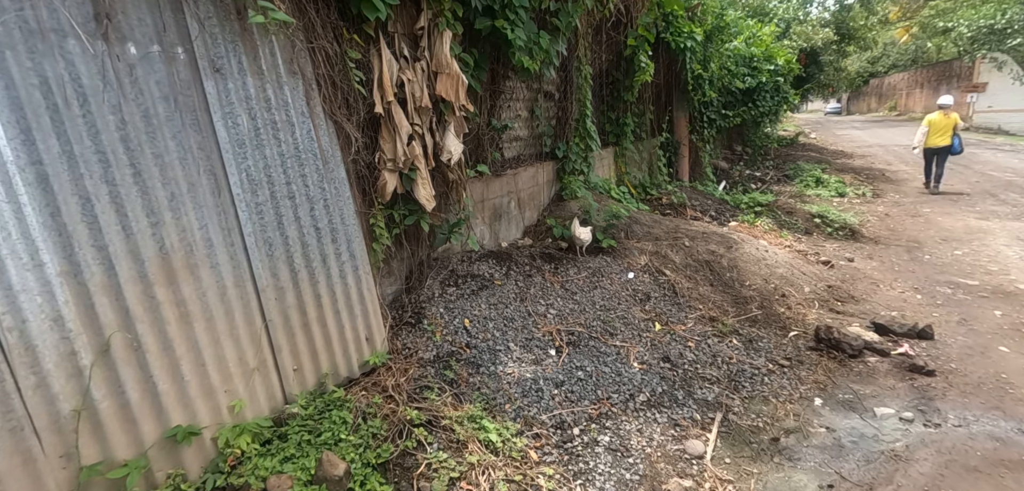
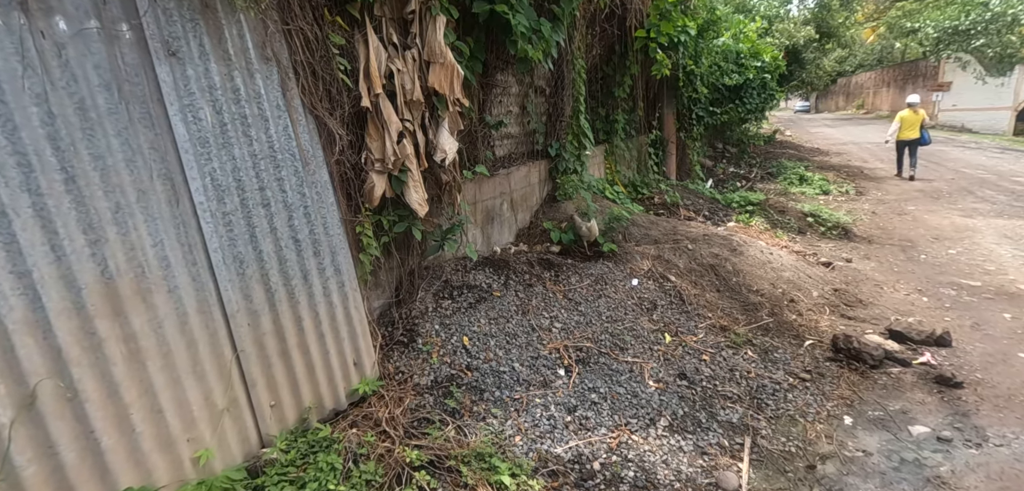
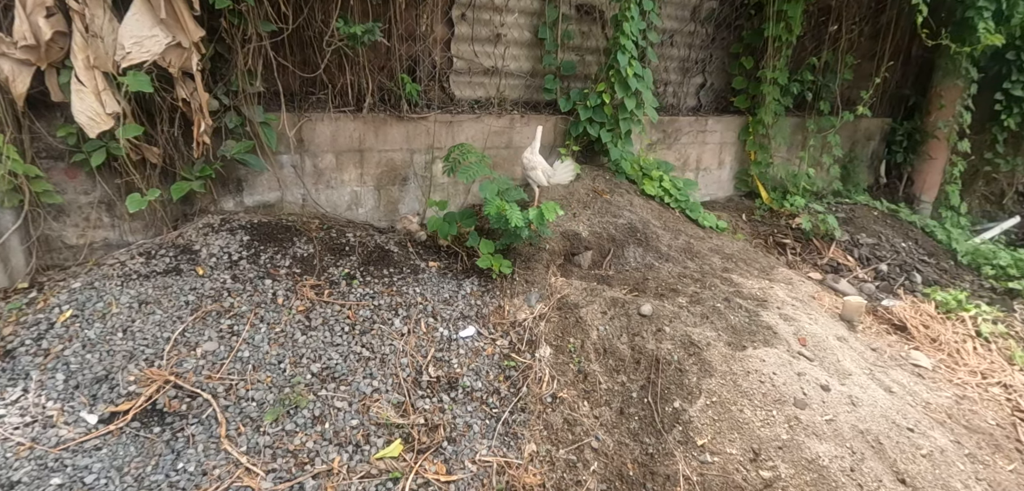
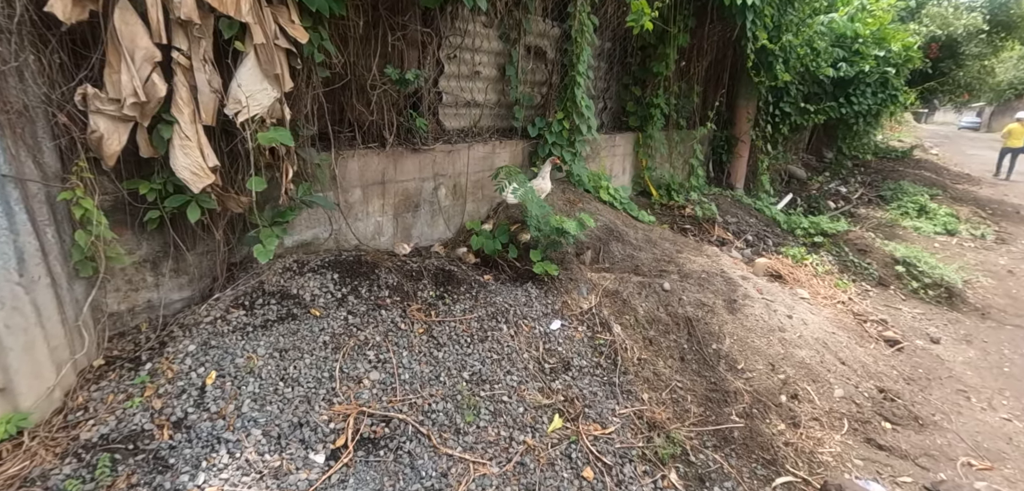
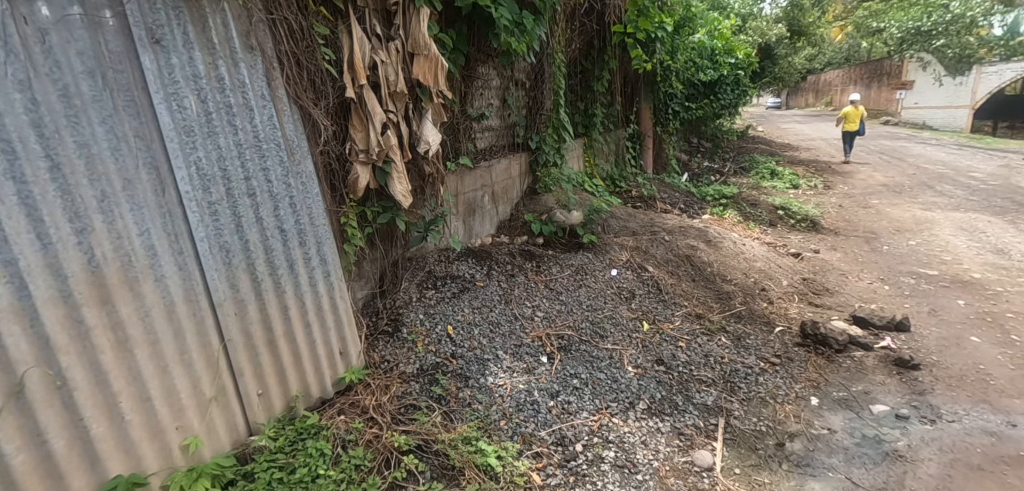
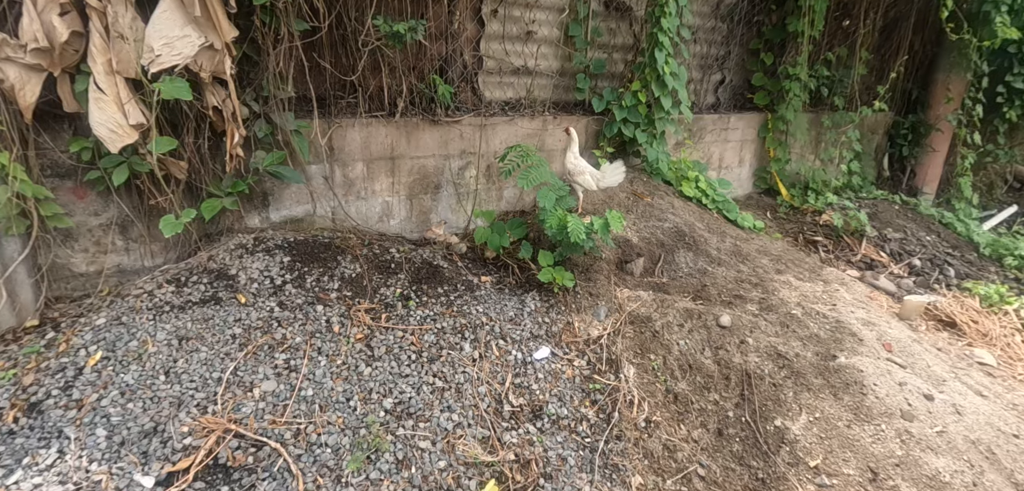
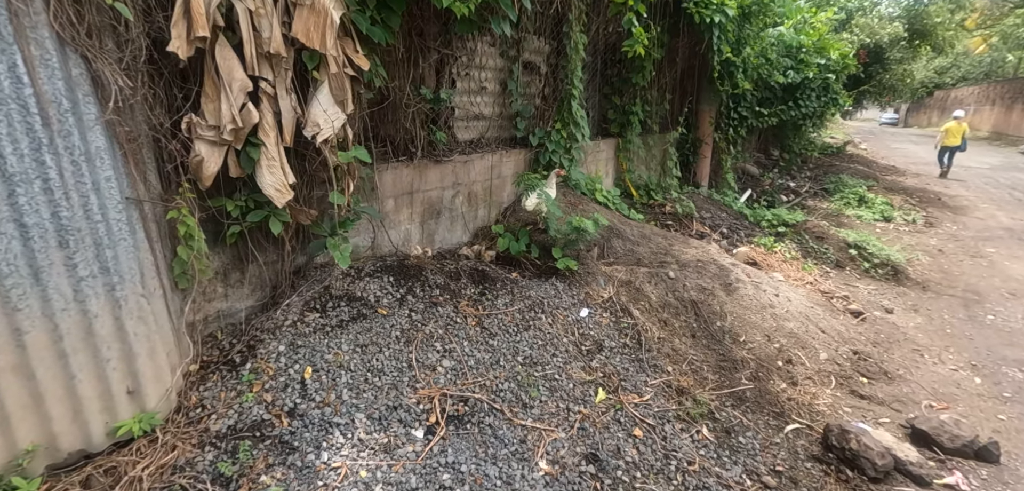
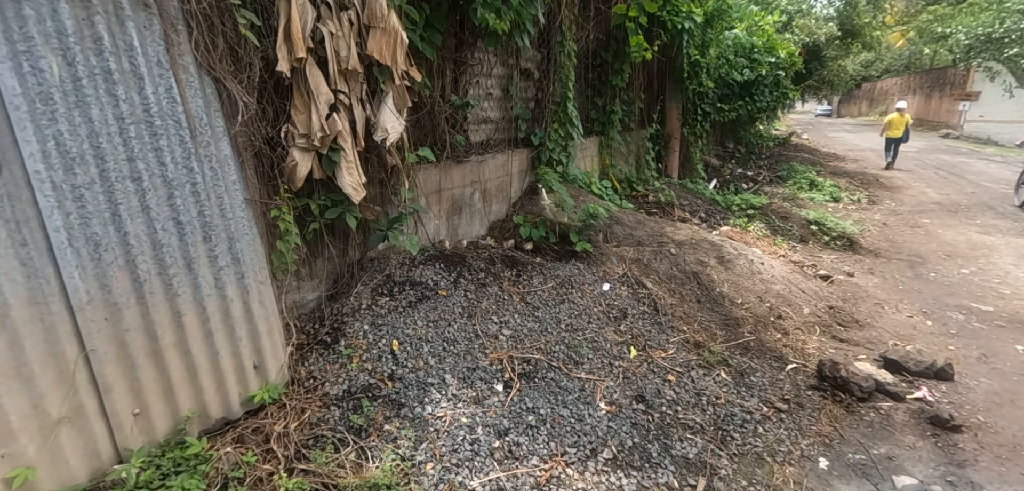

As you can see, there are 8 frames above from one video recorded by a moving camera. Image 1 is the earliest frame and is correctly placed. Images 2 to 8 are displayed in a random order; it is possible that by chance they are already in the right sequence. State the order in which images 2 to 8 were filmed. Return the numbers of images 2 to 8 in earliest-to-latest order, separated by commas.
2, 5, 8, 7, 4, 6, 3
